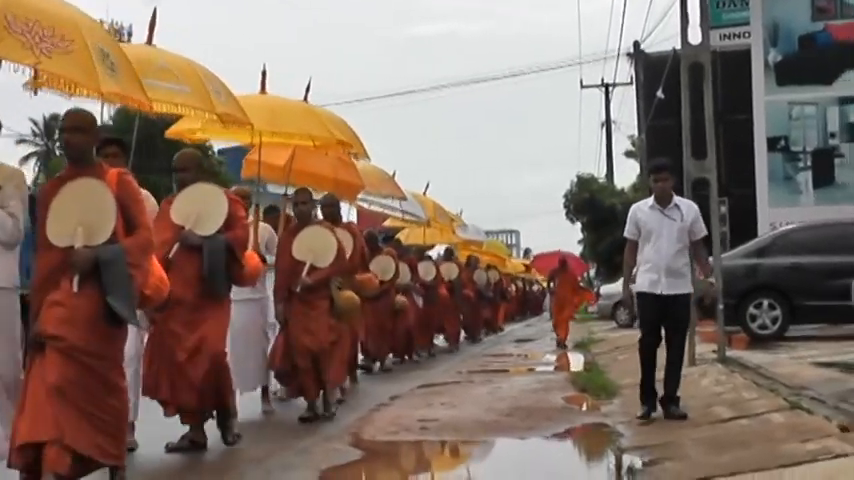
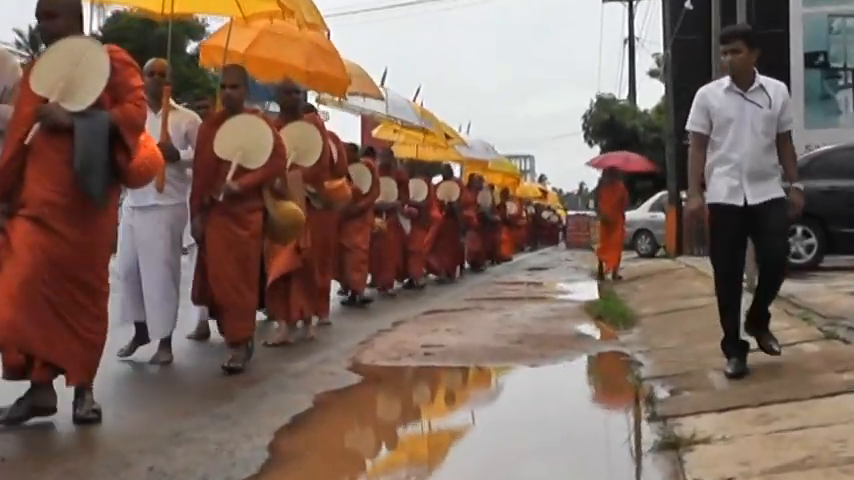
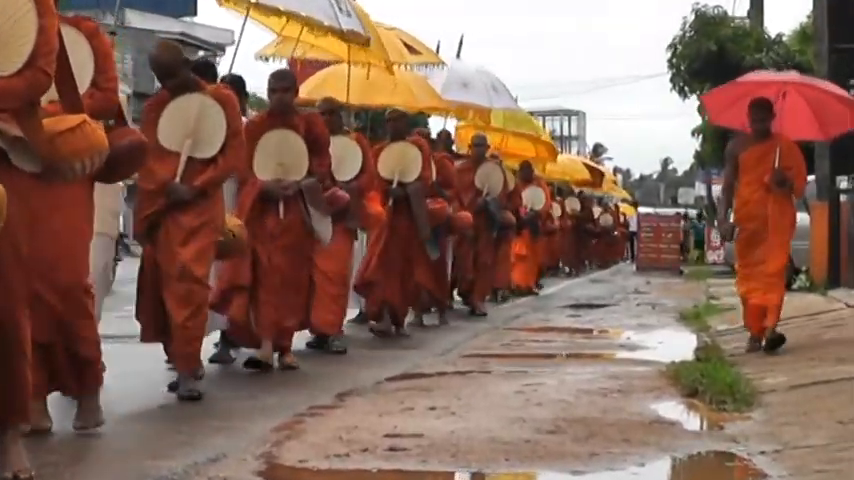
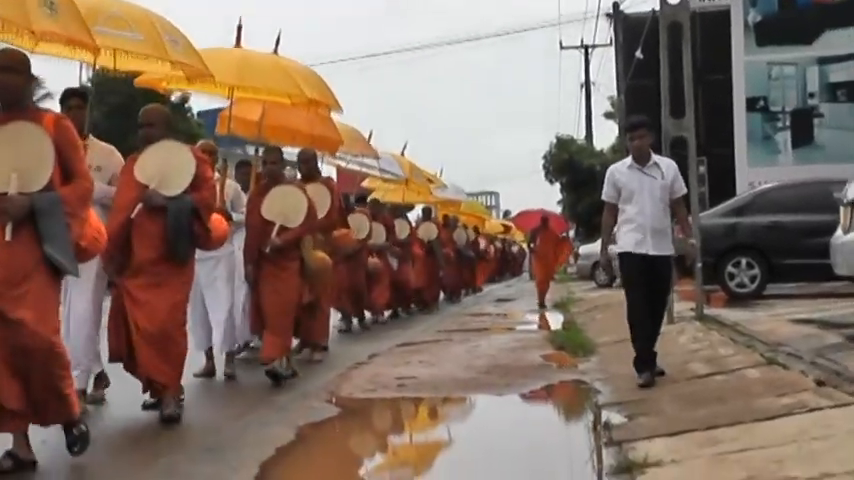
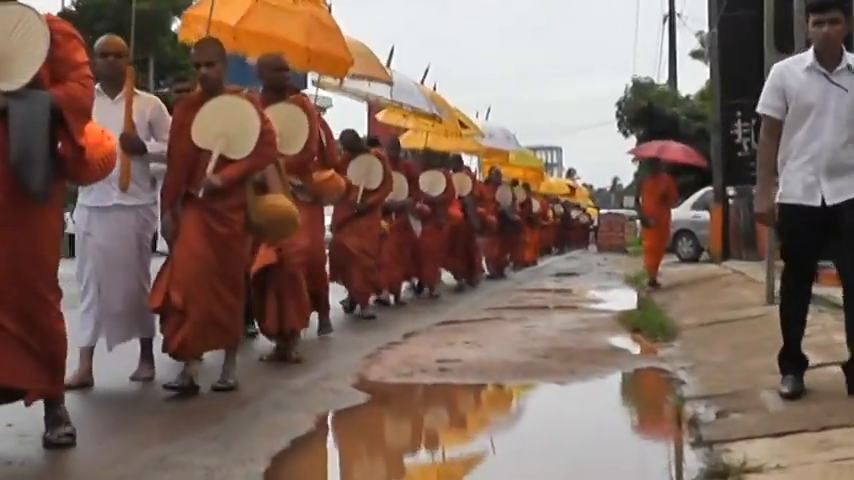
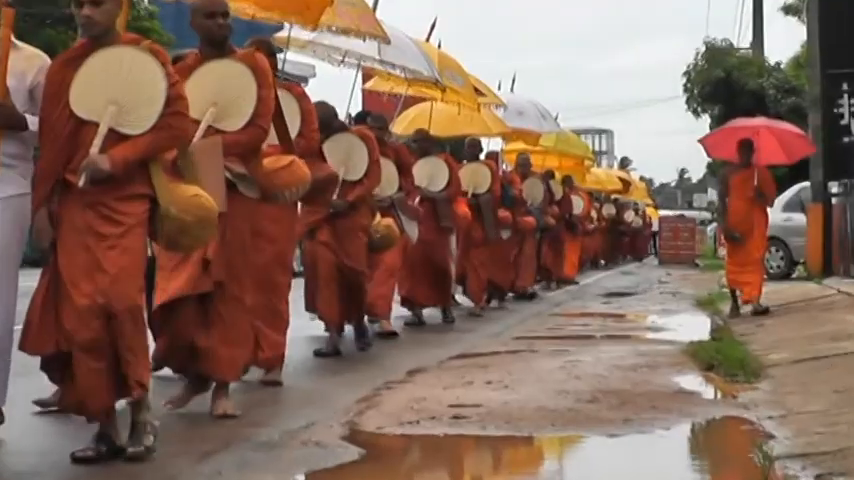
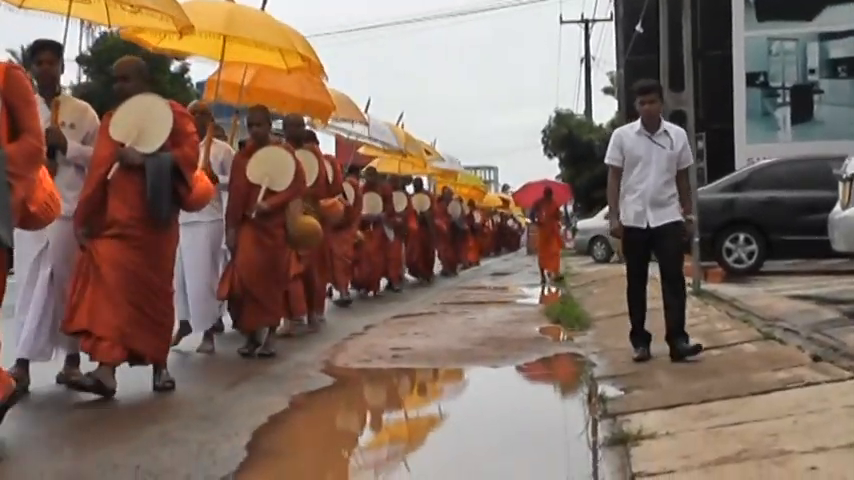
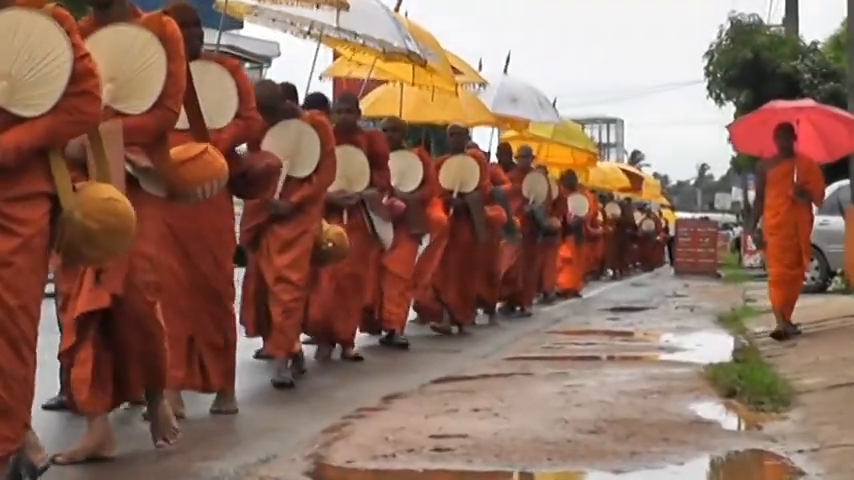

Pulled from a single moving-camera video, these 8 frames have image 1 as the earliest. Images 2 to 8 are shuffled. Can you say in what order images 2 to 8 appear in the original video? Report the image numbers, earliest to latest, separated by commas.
4, 7, 2, 5, 6, 8, 3
